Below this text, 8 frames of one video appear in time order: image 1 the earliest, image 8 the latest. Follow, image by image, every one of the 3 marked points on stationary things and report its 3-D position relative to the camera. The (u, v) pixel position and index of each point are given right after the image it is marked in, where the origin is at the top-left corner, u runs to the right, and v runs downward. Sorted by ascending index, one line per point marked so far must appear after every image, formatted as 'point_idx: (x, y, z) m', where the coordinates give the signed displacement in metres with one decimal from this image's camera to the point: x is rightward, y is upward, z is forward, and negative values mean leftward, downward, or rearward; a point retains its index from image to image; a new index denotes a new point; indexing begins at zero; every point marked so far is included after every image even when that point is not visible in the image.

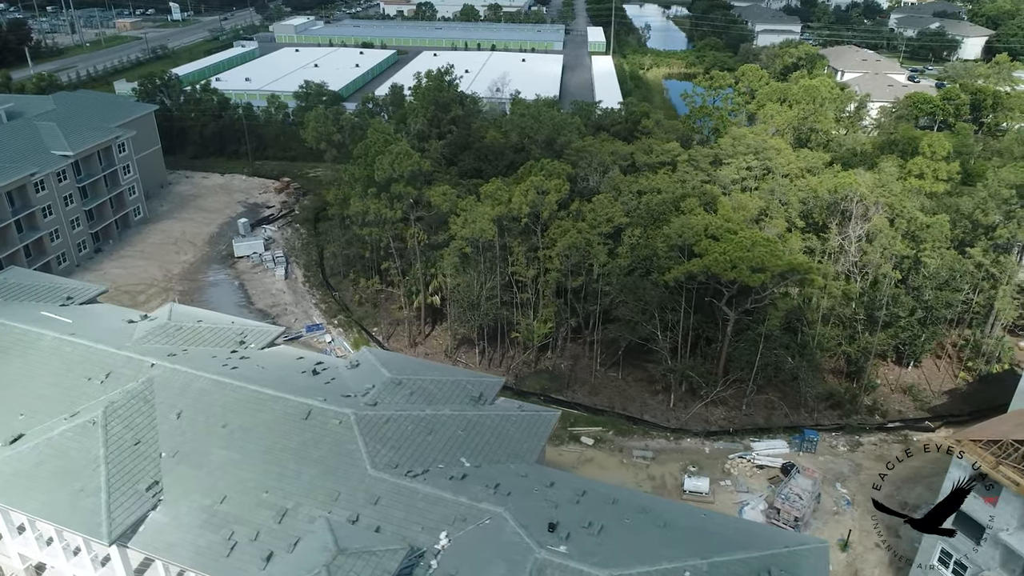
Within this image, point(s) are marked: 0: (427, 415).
0: (-1.7, -2.6, +14.7) m
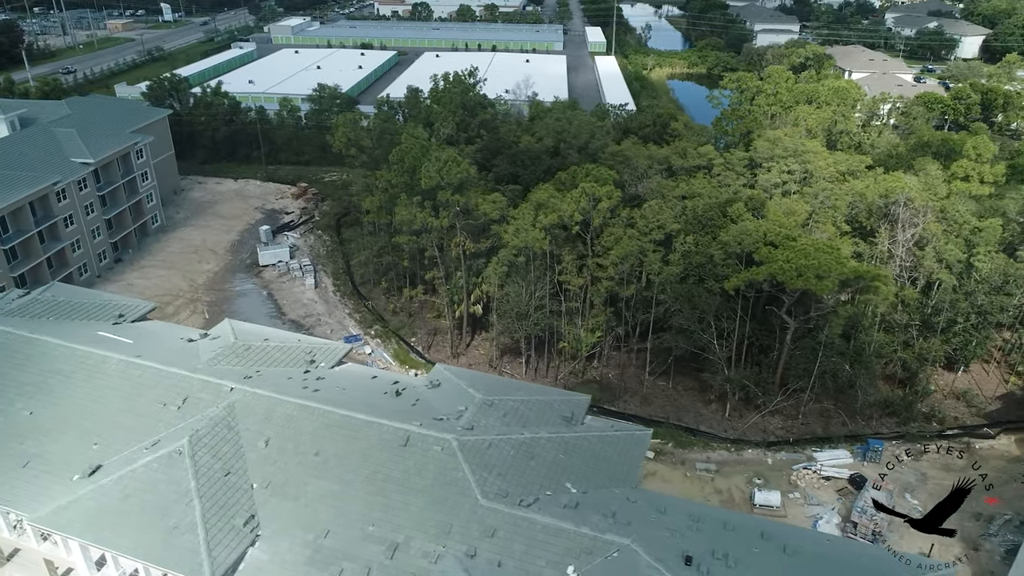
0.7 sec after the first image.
0: (+0.3, -3.0, +14.1) m
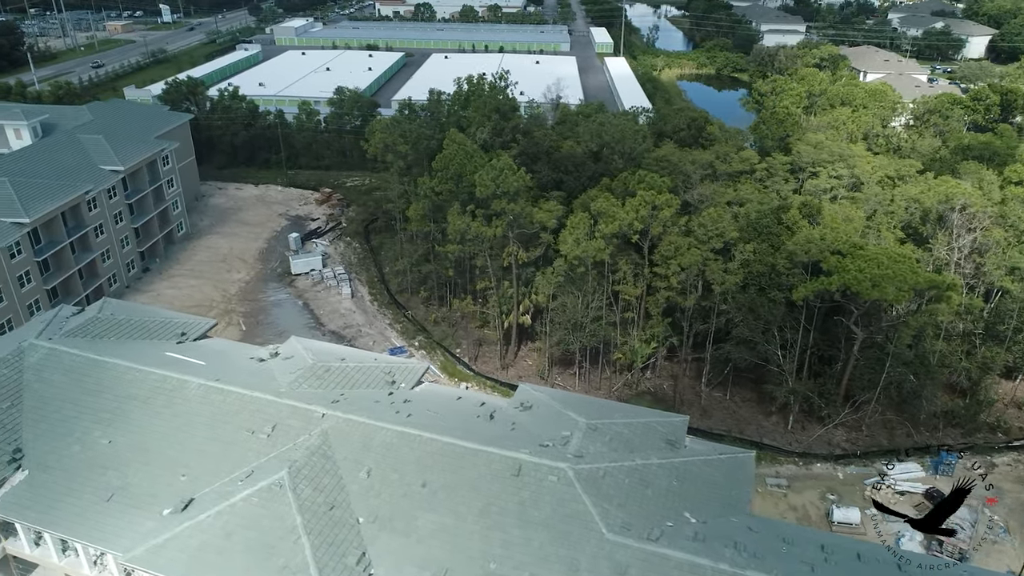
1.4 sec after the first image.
0: (+2.4, -3.3, +13.5) m
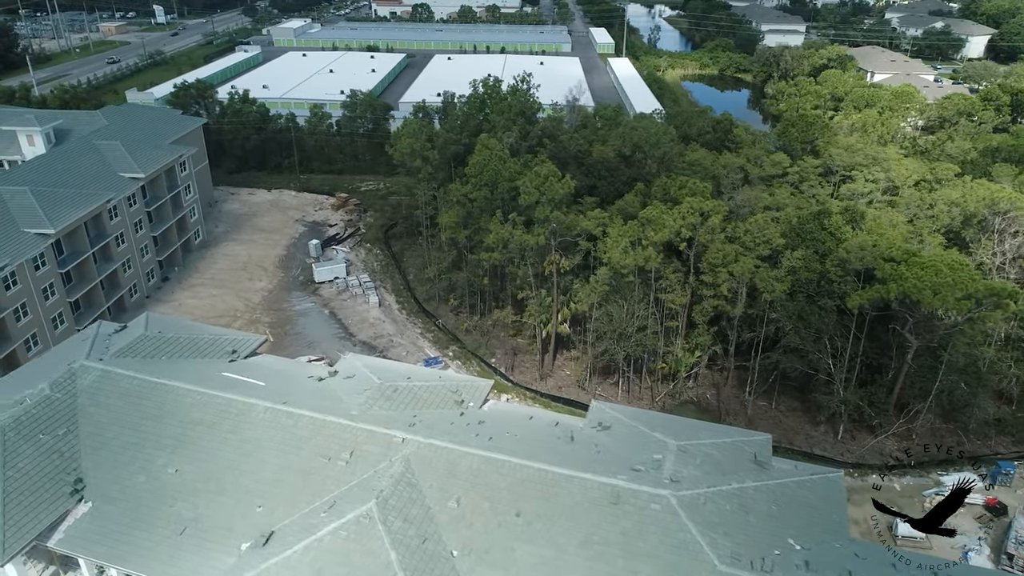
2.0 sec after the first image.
0: (+4.0, -3.6, +12.9) m
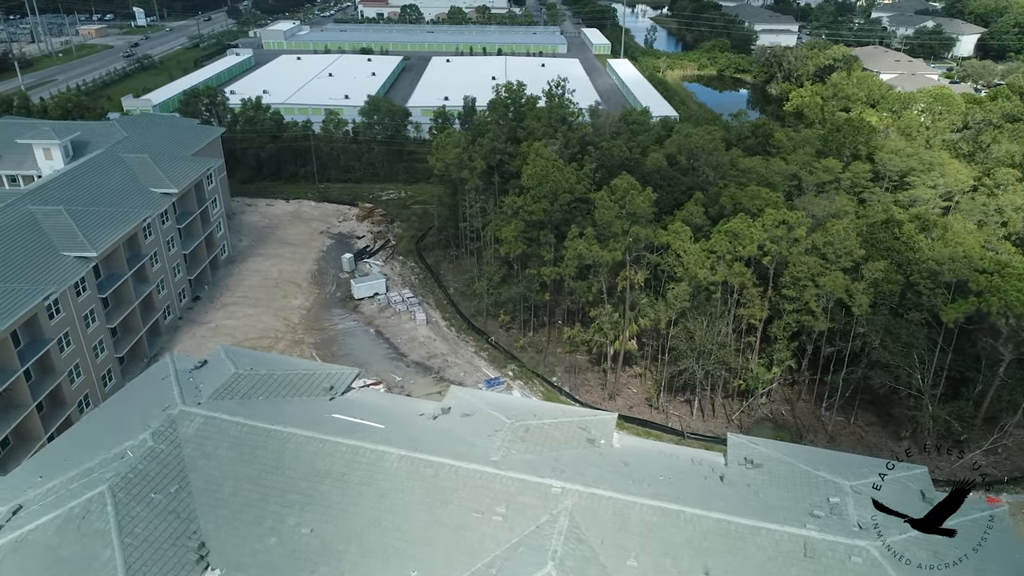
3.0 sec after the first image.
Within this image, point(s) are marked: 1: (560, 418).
0: (+6.9, -4.1, +12.0) m
1: (+1.0, -2.7, +15.1) m
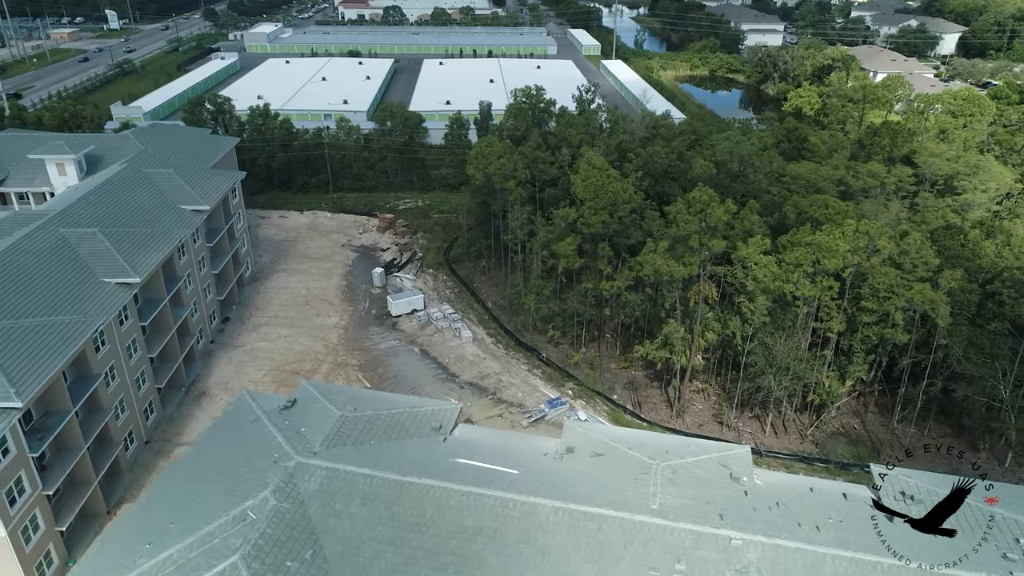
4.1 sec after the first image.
0: (+9.7, -4.5, +11.3) m
1: (+3.6, -3.3, +14.1) m
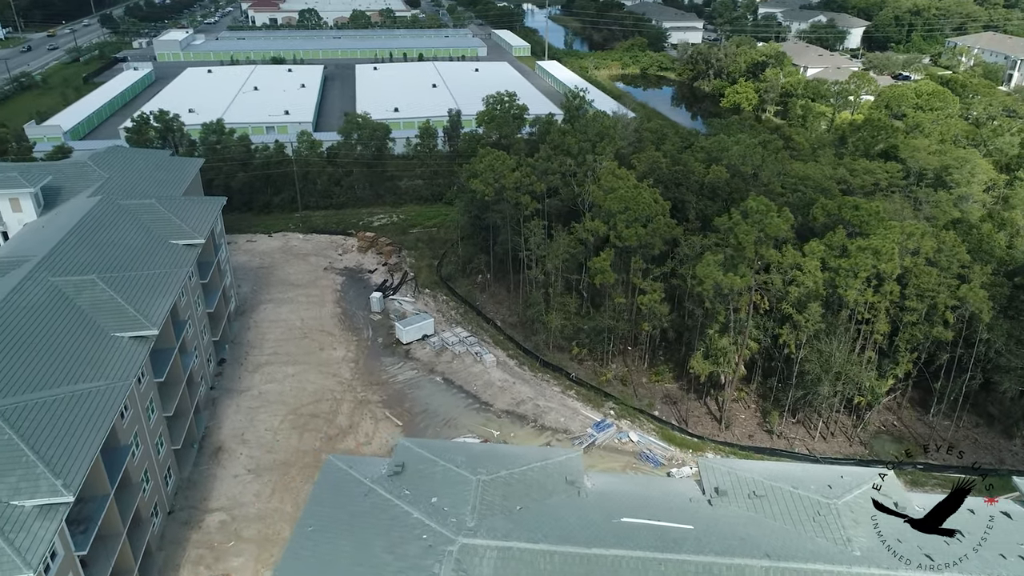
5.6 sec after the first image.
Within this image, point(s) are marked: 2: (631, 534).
0: (+12.8, -4.6, +11.5) m
1: (+6.4, -3.7, +13.5) m
2: (+1.9, -4.0, +11.7) m
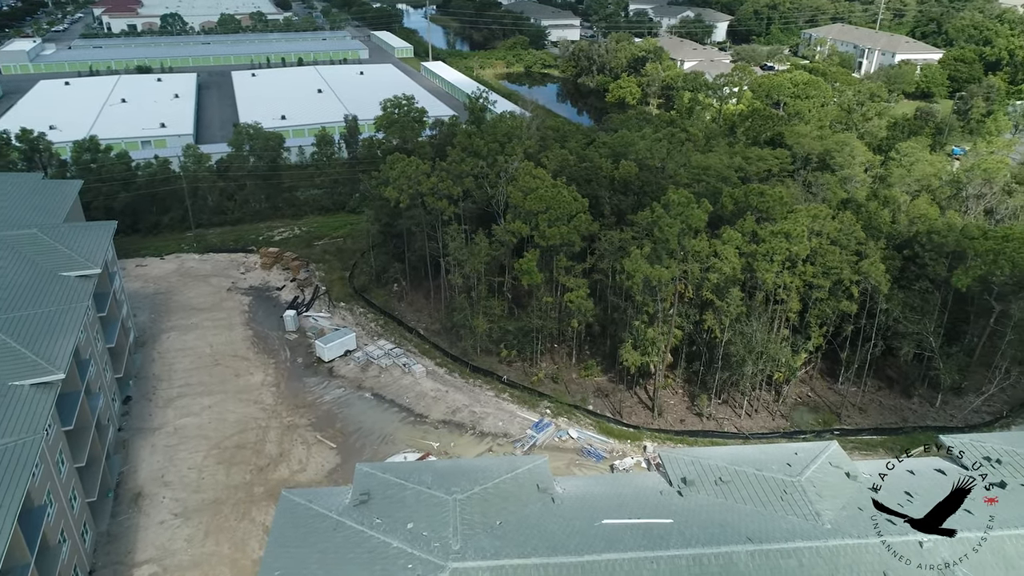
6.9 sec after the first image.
0: (+12.5, -3.8, +13.1) m
1: (+5.8, -3.4, +14.1) m
2: (+1.6, -4.1, +11.7) m
